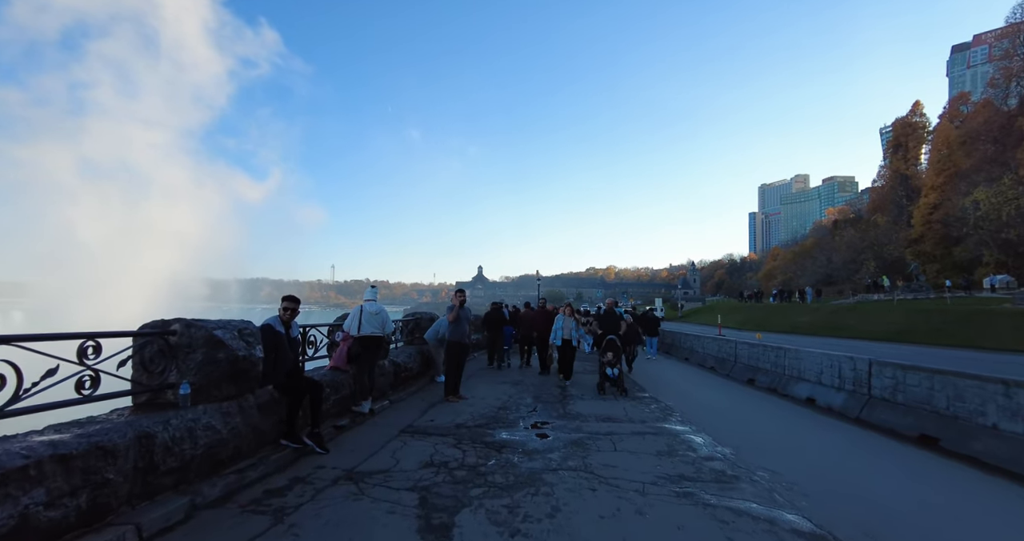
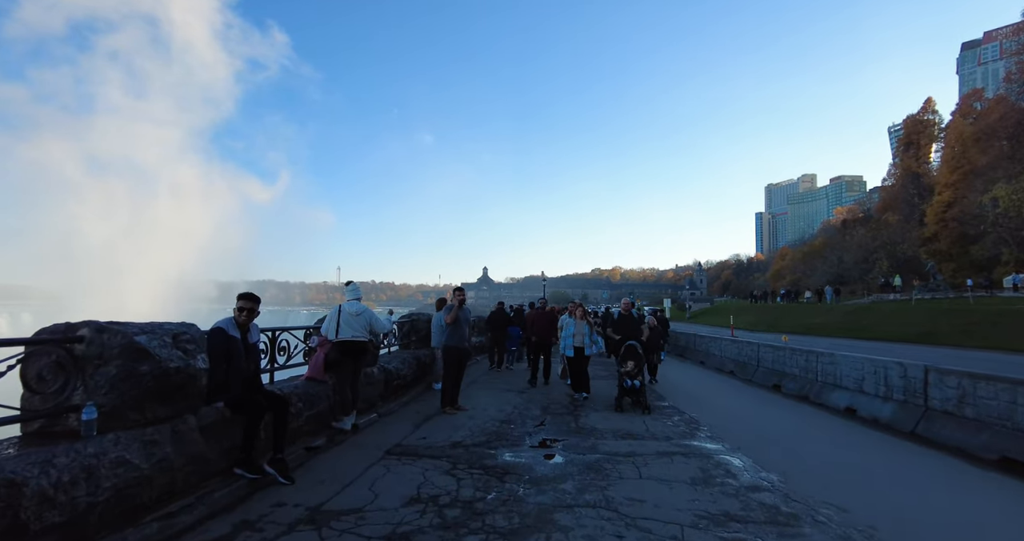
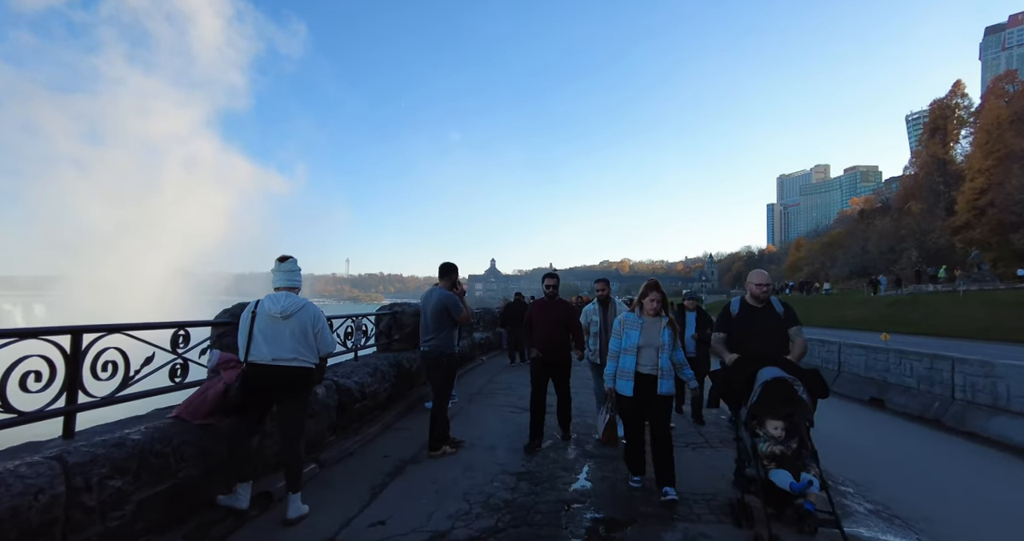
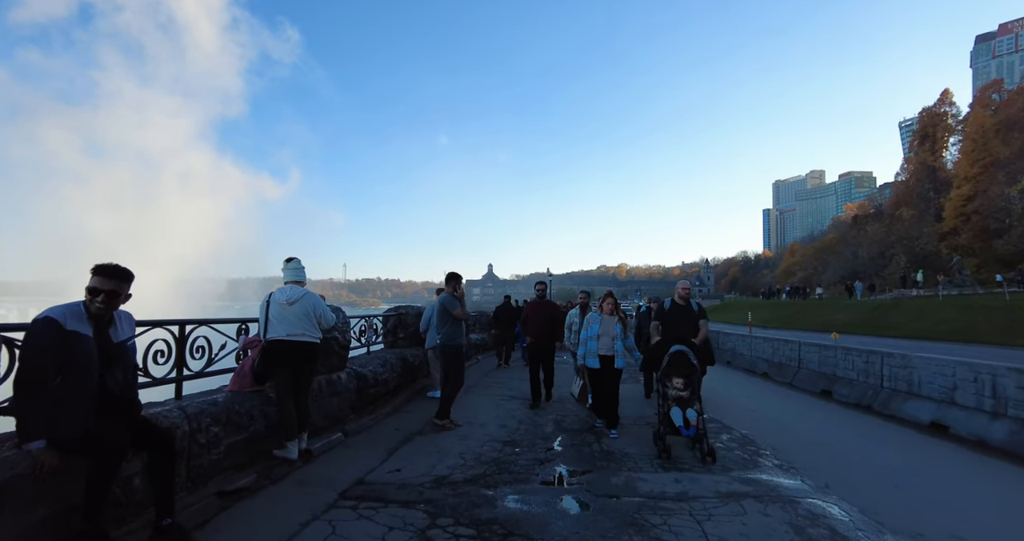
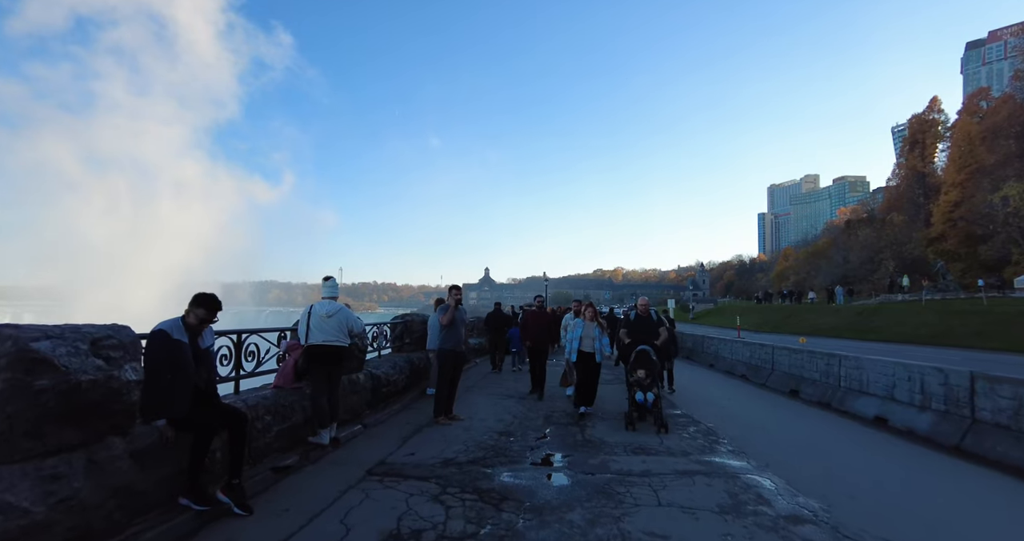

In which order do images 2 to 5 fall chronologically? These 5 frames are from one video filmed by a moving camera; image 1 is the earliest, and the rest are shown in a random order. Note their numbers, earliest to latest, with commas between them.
2, 5, 4, 3
